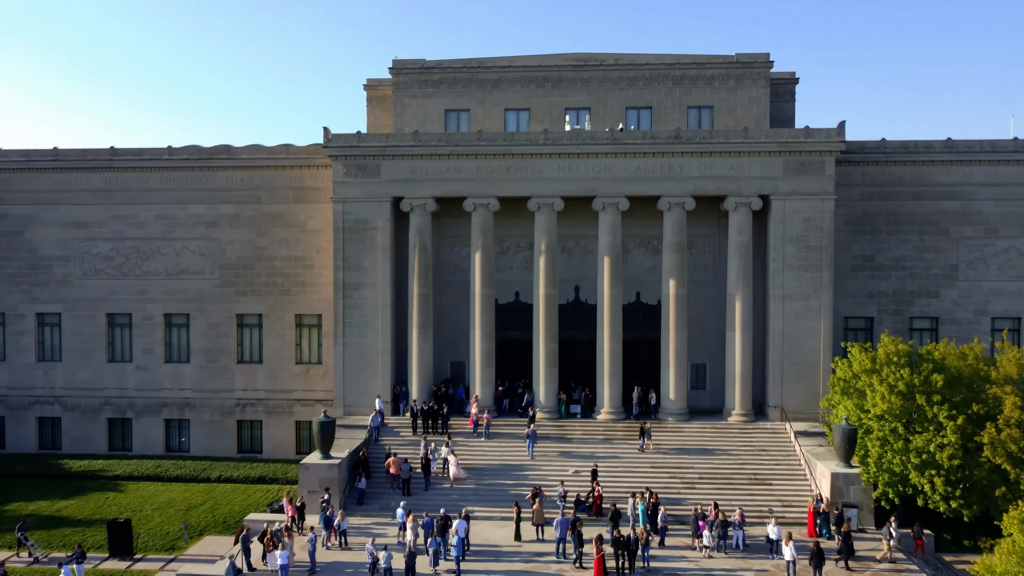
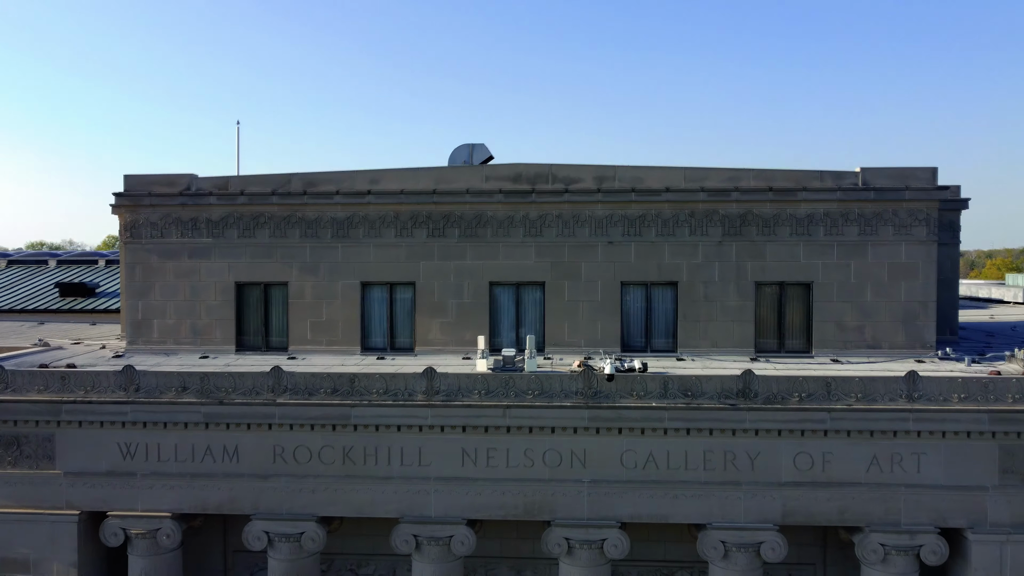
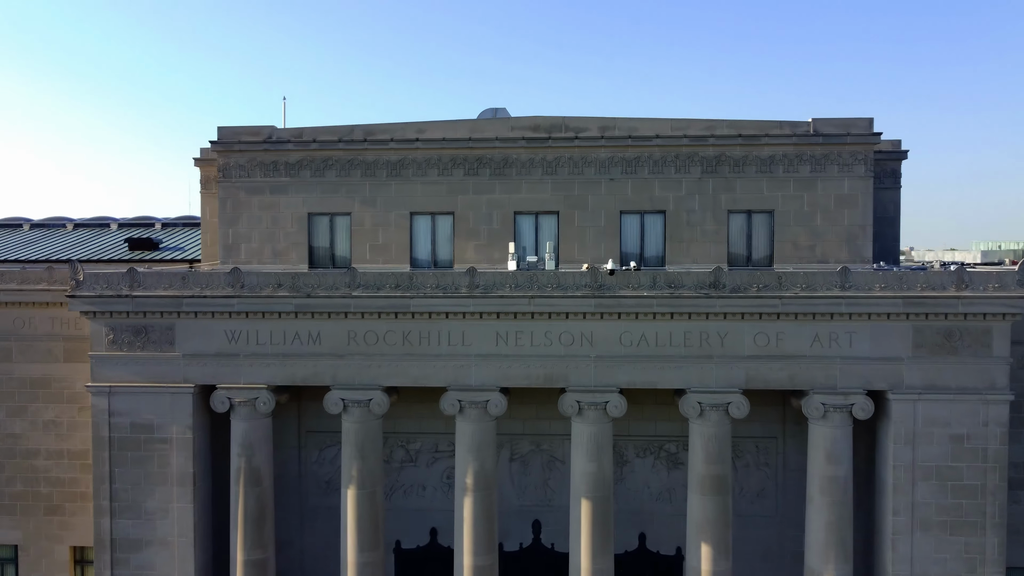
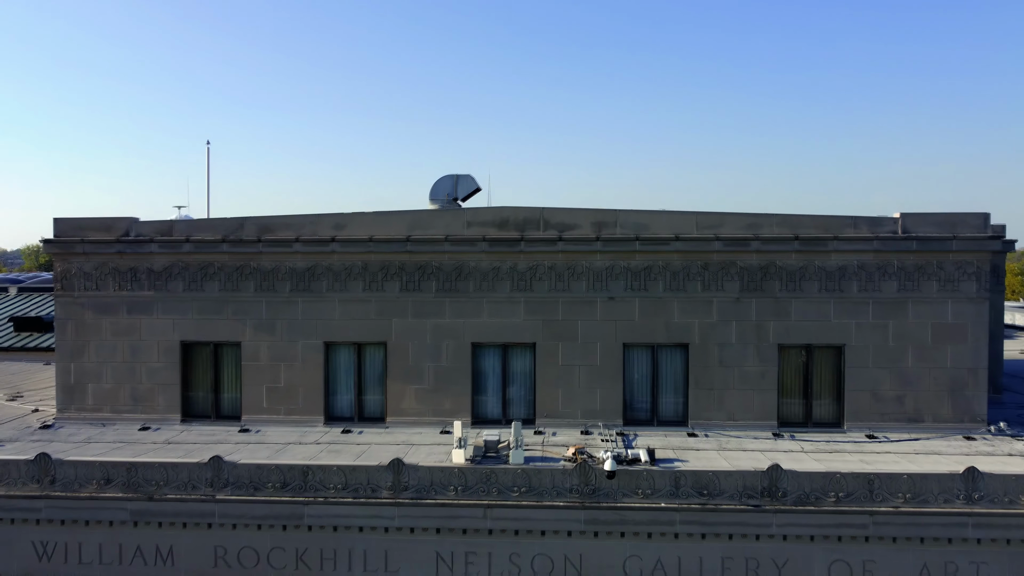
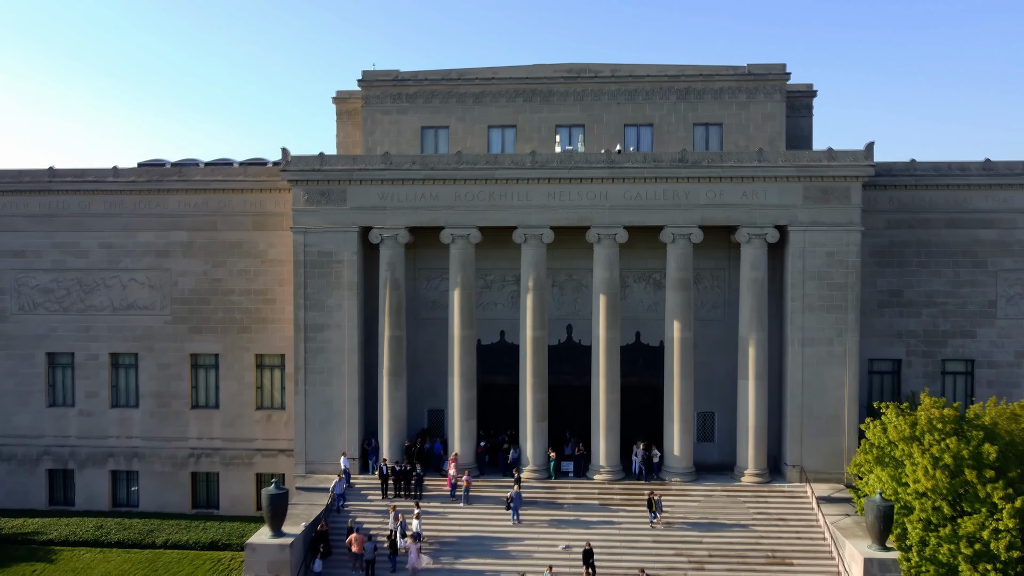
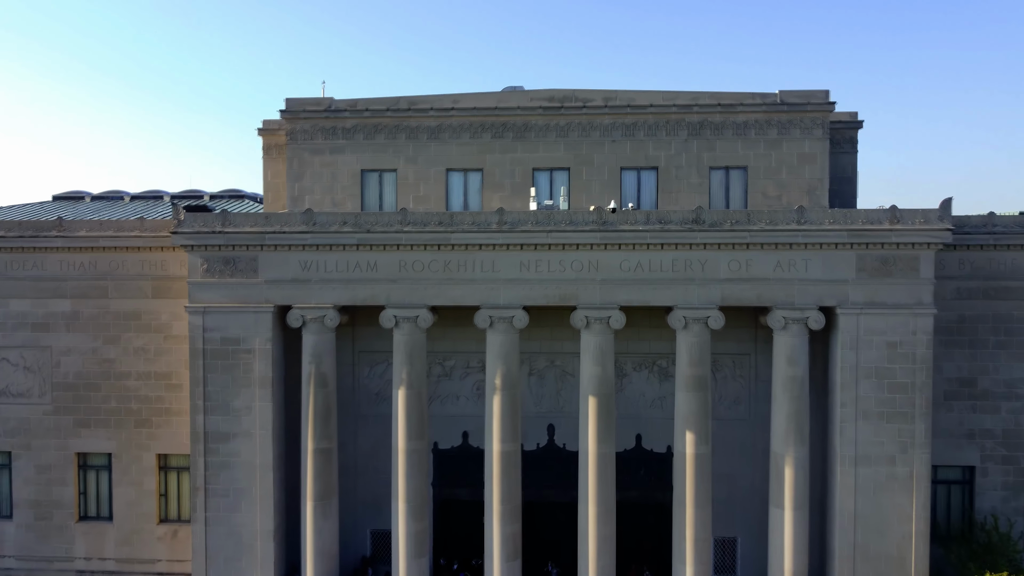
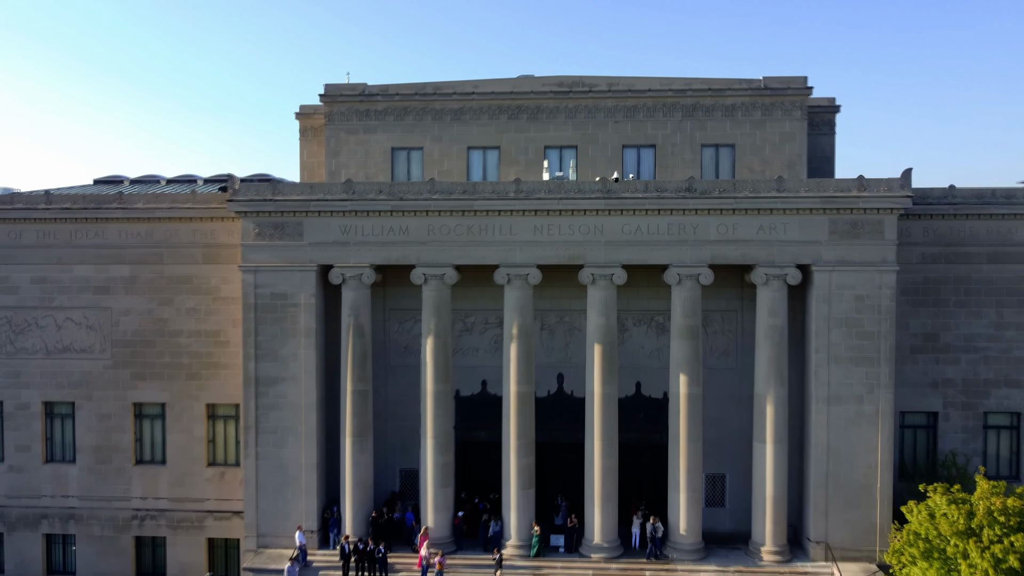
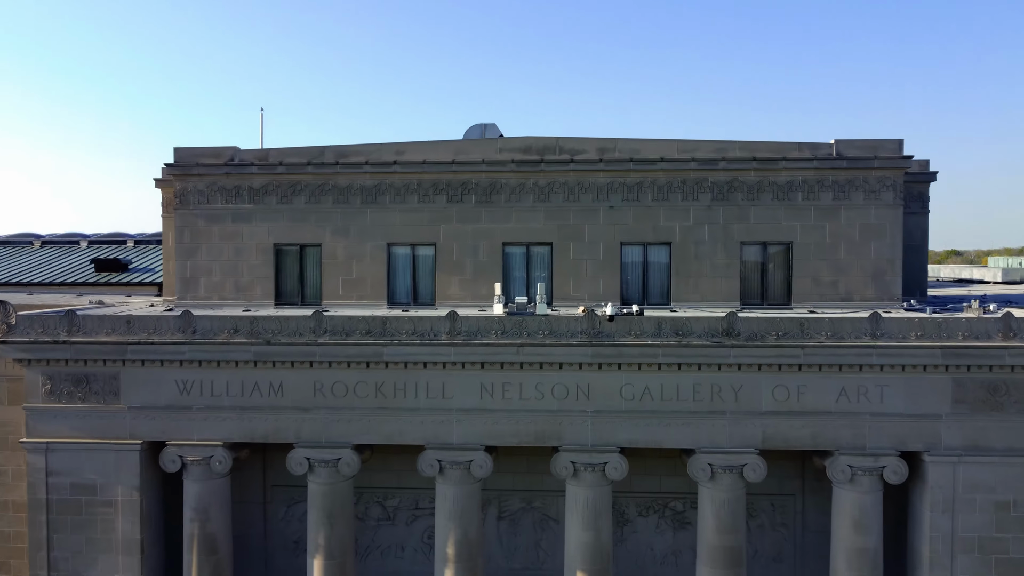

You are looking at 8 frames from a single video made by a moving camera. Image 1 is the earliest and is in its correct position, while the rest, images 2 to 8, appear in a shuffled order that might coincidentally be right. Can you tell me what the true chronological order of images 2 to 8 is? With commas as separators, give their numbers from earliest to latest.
5, 7, 6, 3, 8, 2, 4
